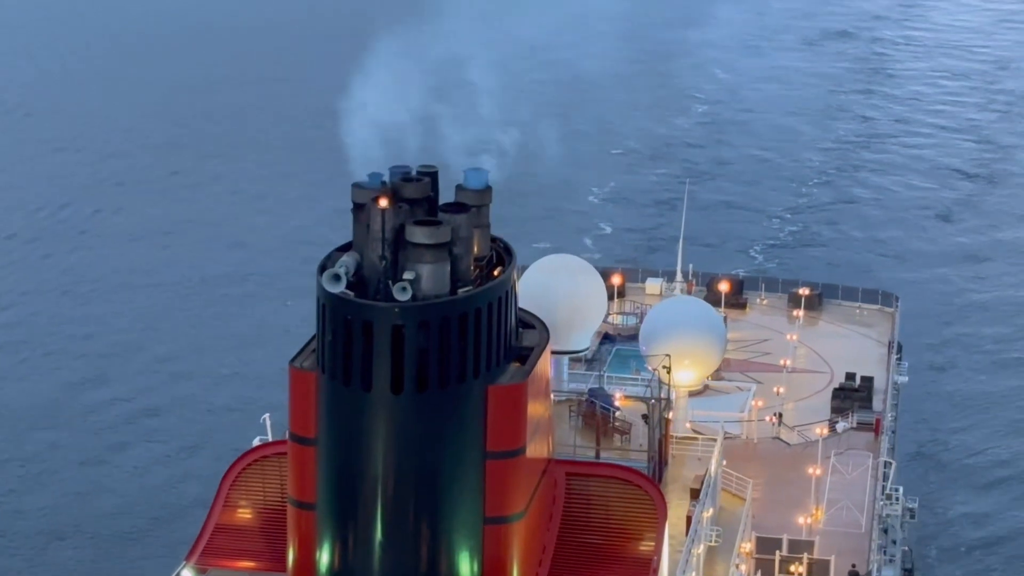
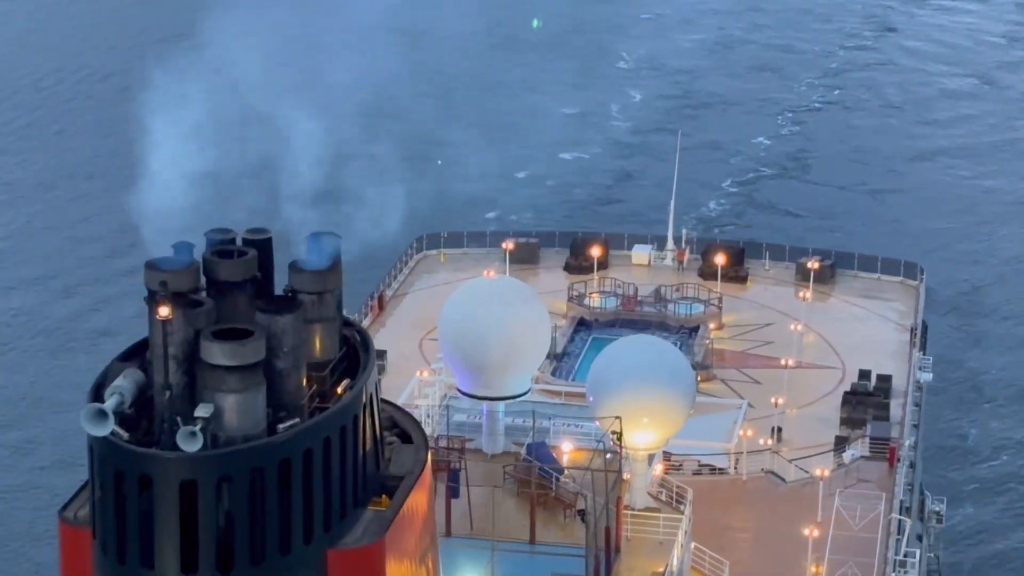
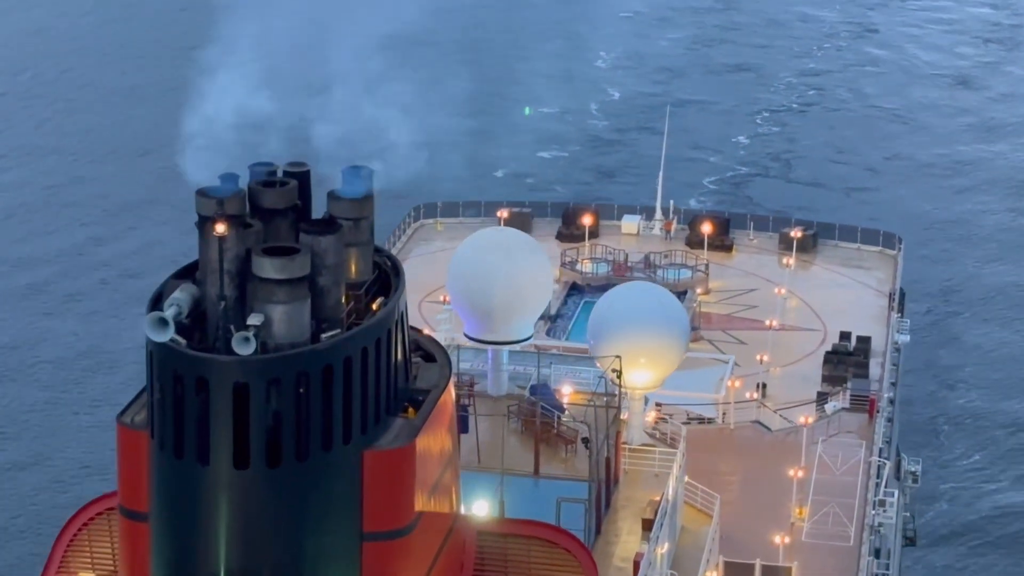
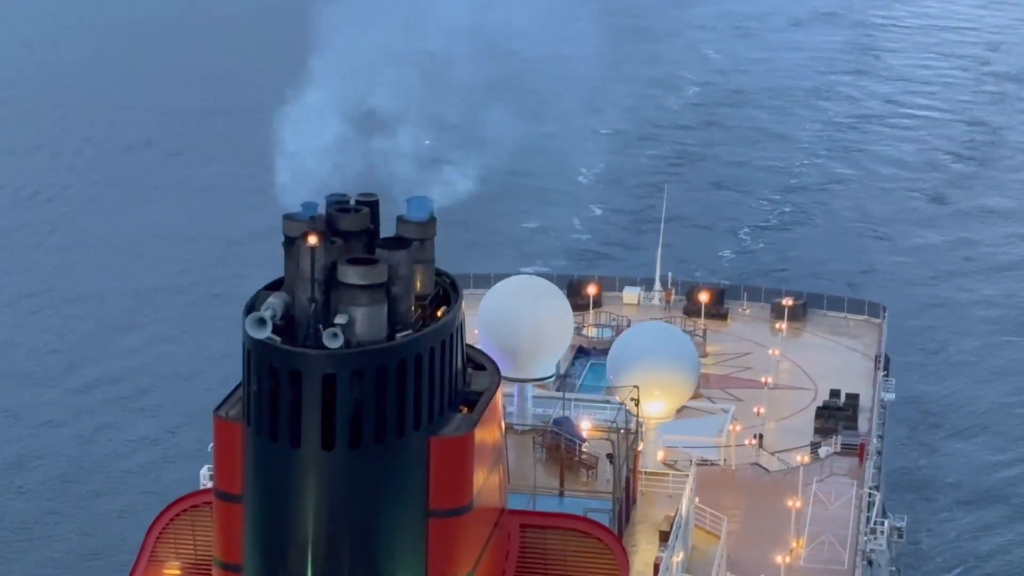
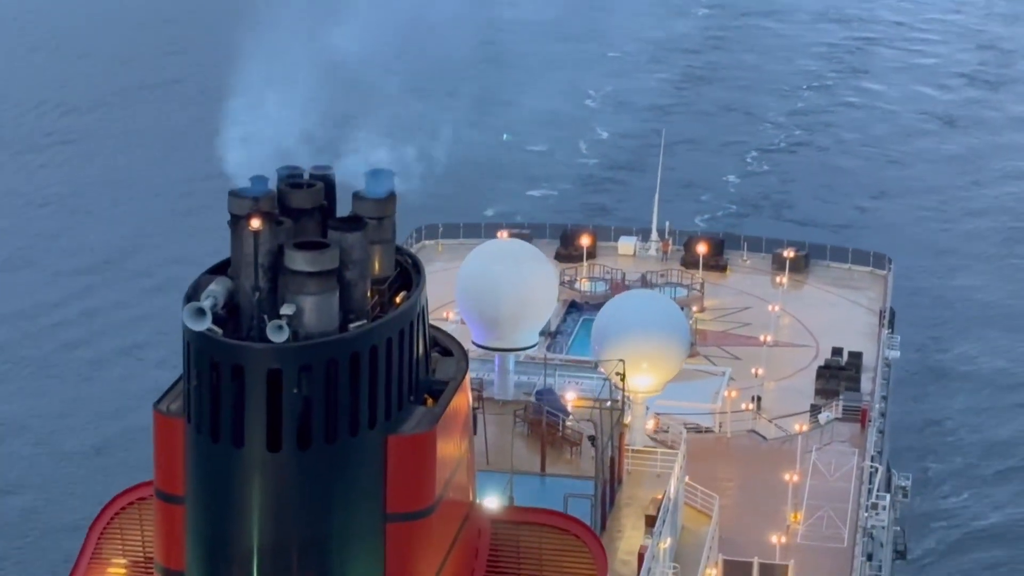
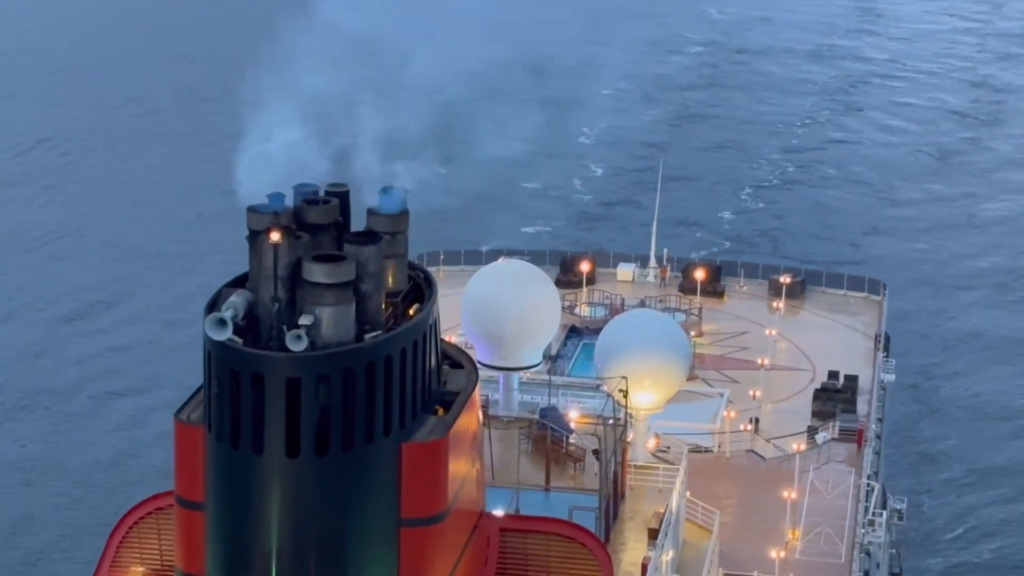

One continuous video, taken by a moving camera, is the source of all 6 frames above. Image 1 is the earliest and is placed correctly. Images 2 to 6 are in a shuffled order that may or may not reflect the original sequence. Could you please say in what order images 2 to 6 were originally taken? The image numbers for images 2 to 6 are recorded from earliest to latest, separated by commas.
4, 6, 5, 3, 2
